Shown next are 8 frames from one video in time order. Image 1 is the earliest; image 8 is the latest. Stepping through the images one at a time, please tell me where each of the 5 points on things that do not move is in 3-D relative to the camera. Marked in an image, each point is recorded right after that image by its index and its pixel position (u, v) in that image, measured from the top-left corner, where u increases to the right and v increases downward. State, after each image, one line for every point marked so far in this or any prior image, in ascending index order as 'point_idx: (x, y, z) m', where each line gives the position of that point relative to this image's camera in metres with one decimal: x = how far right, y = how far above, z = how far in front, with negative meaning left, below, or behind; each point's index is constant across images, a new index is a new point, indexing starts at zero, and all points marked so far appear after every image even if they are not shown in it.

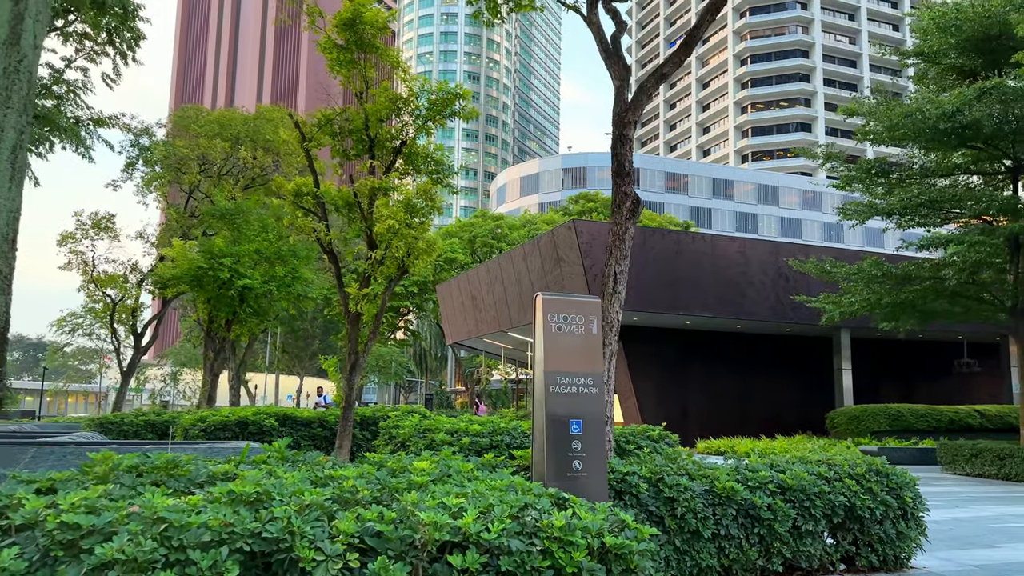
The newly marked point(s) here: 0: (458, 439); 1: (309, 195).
0: (-0.7, -1.9, +10.2) m
1: (-3.8, +1.7, +15.0) m
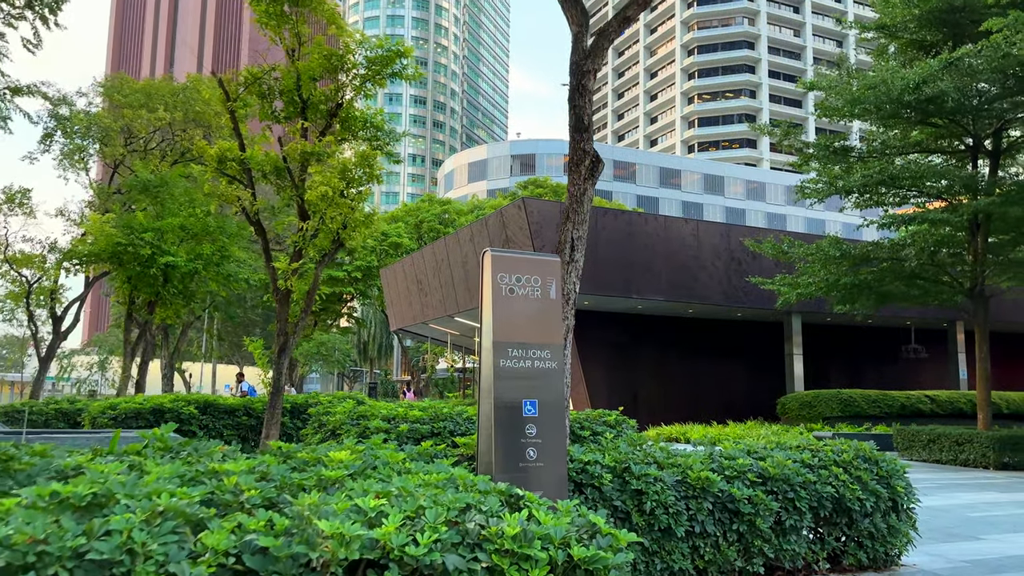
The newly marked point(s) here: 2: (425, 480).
0: (-1.3, -1.6, +9.1) m
1: (-4.7, +2.2, +13.6) m
2: (-0.4, -0.9, +3.8) m
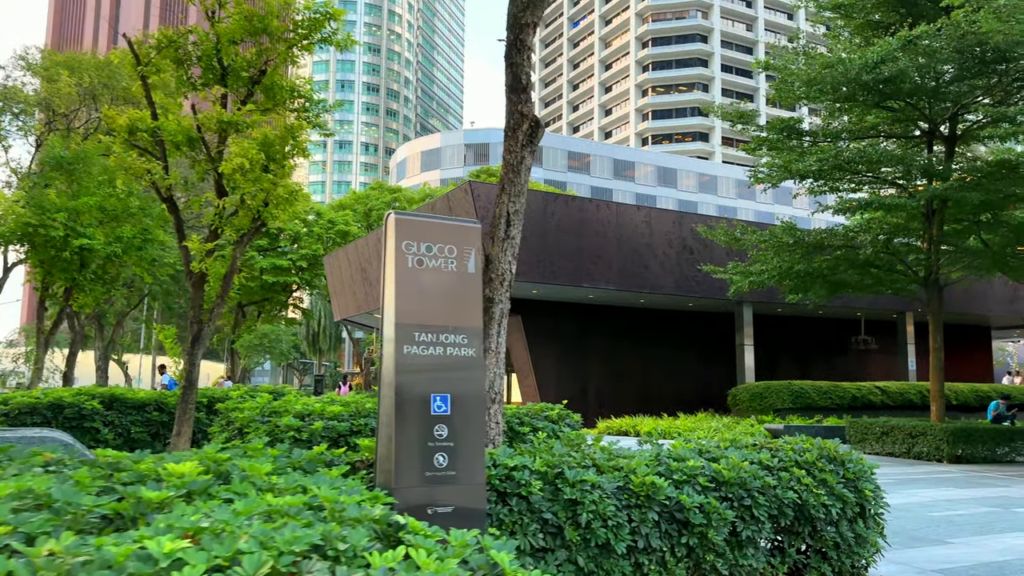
0: (-2.0, -1.4, +8.1) m
1: (-5.7, +2.4, +12.4) m
2: (-0.8, -0.8, +2.9) m
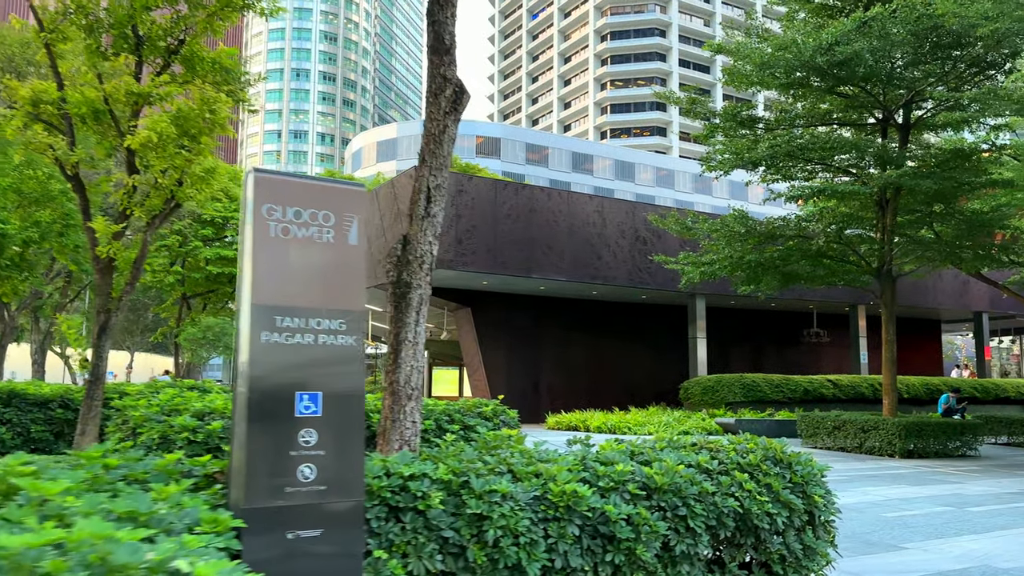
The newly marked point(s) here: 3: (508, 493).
0: (-2.7, -1.2, +7.2) m
1: (-6.5, +2.6, +11.4) m
2: (-1.3, -0.7, +2.1) m
3: (0.0, -1.1, +4.3) m
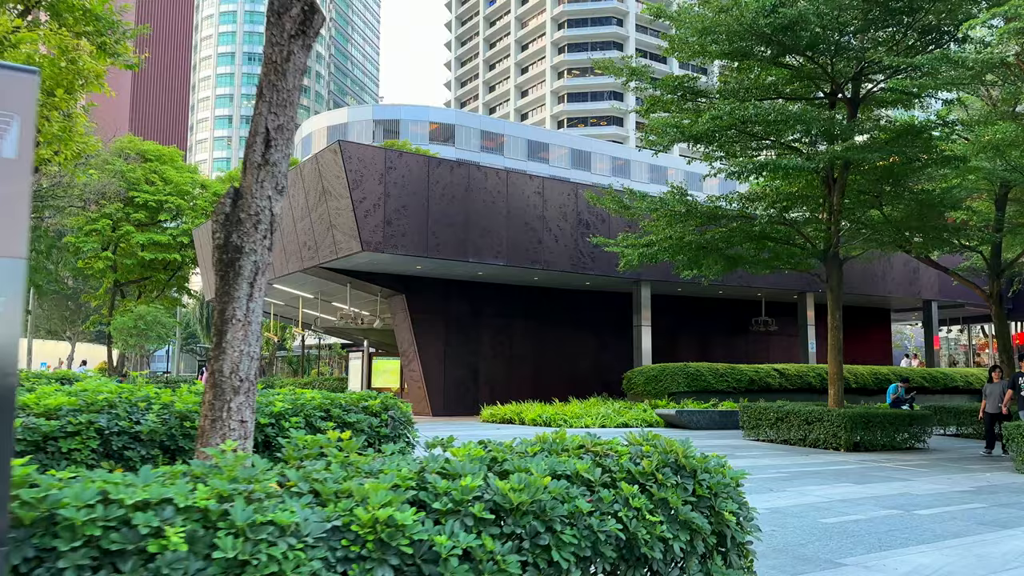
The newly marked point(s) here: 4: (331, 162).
0: (-3.7, -1.0, +5.9) m
1: (-7.7, +2.9, +9.7) m
2: (-2.0, -0.5, +0.8) m
3: (-0.9, -0.9, +3.1) m
4: (-4.3, +3.0, +19.1) m
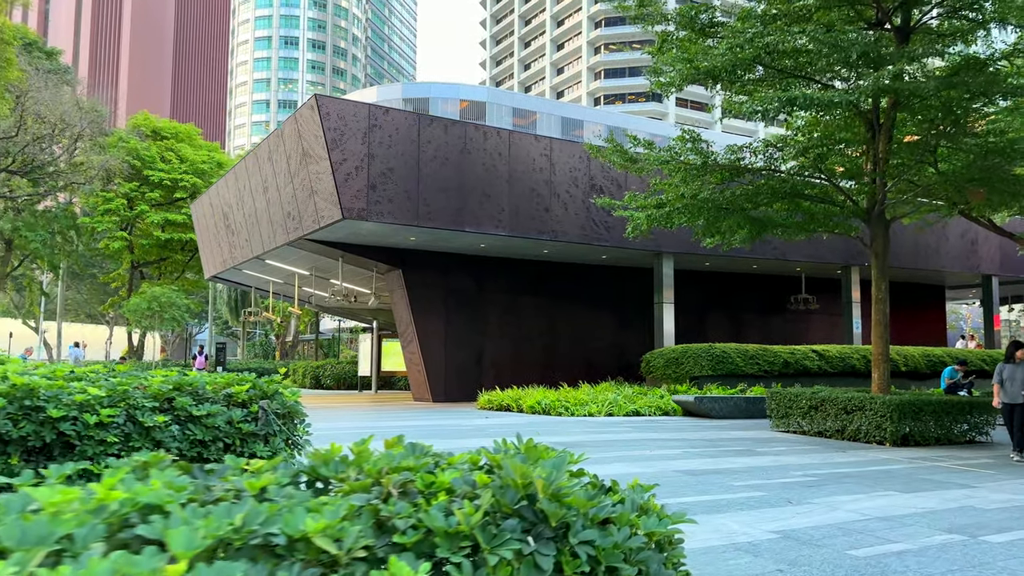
0: (-4.4, -0.6, +4.0) m
1: (-8.2, +3.3, +8.0) m
2: (-3.0, -0.2, -1.1) m
3: (-1.7, -0.6, +1.1) m
4: (-4.3, +3.6, +17.2) m
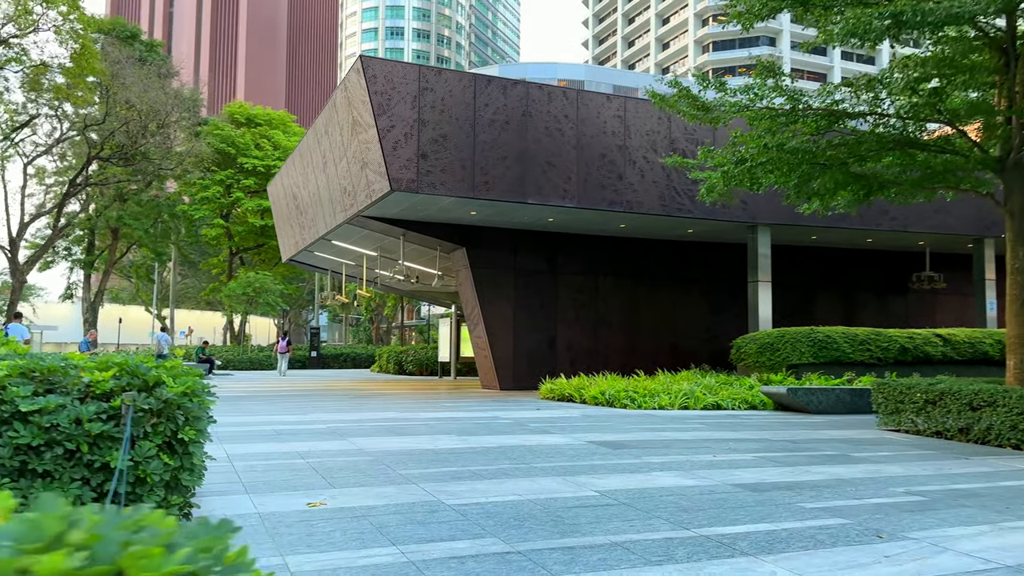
0: (-4.9, -0.4, +3.0) m
1: (-8.2, +3.5, +7.4) m
2: (-4.2, -0.1, -2.3) m
3: (-2.6, -0.4, -0.3) m
4: (-3.1, +4.0, +15.9) m
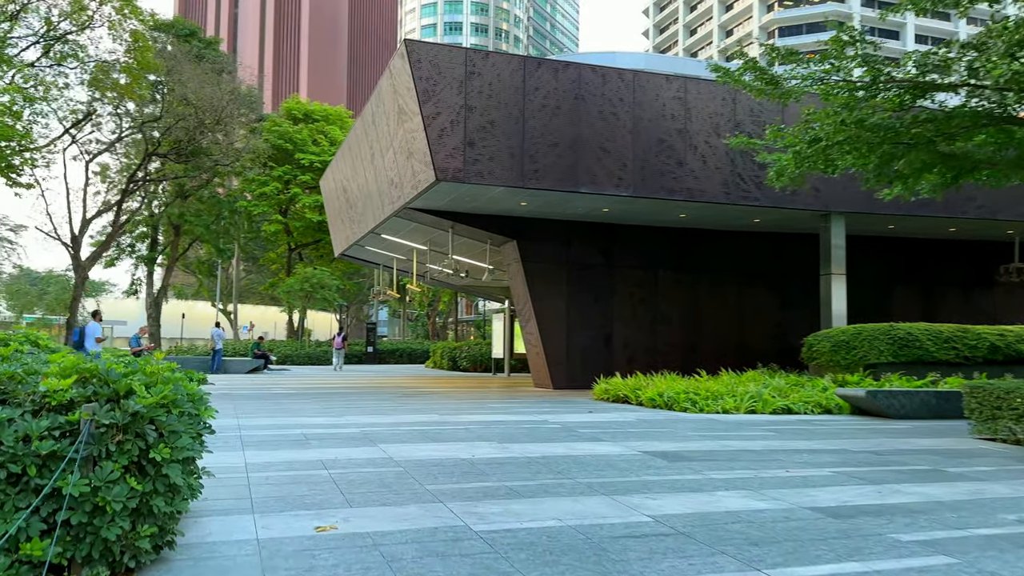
0: (-4.9, -0.4, +2.5) m
1: (-7.8, +3.6, +7.2) m
2: (-4.6, -0.1, -2.8) m
3: (-2.9, -0.4, -0.9) m
4: (-2.1, +4.1, +15.3) m
